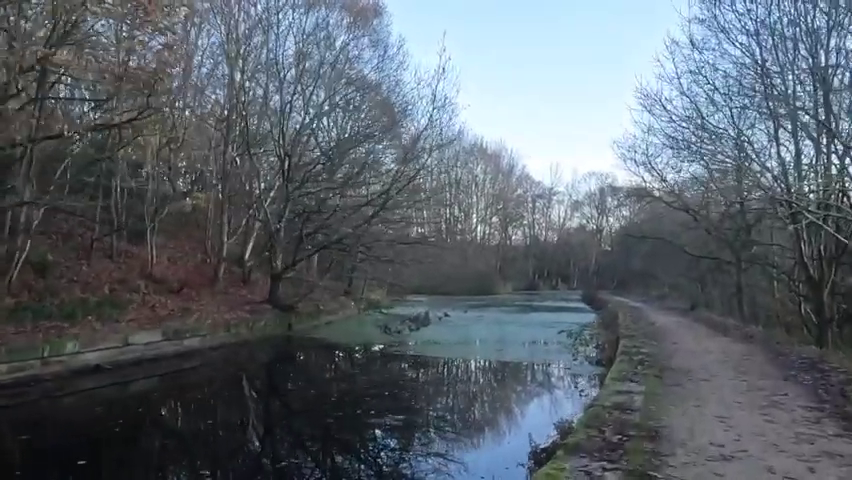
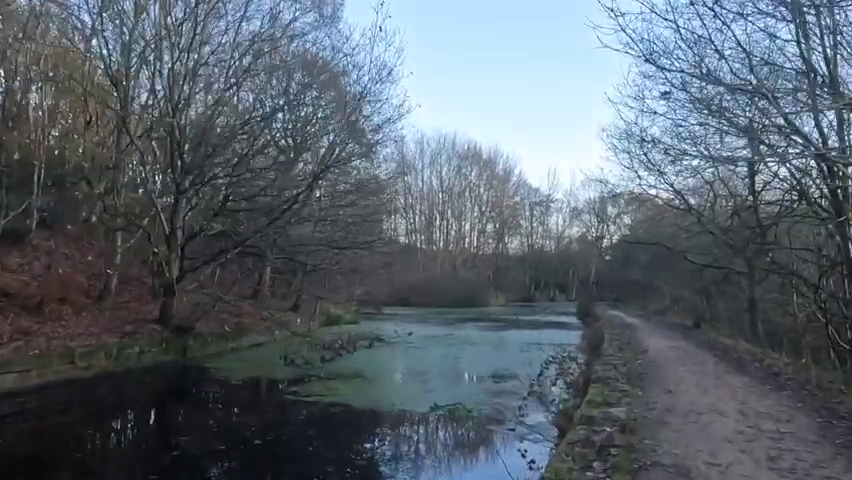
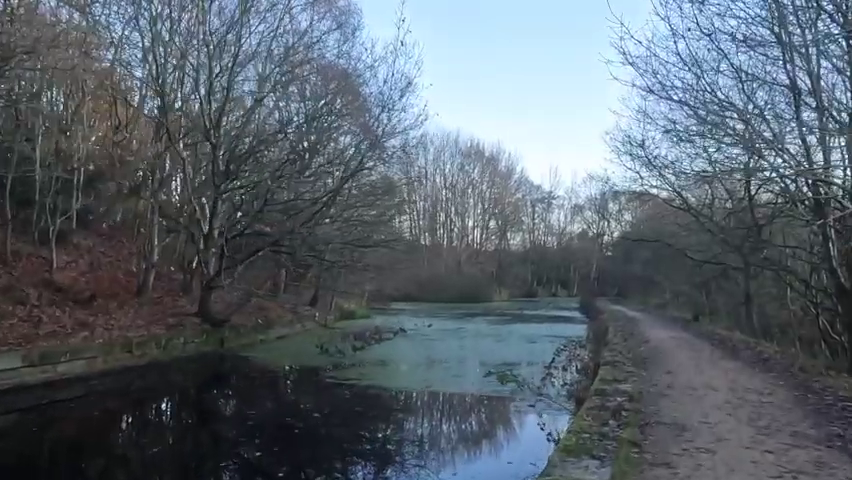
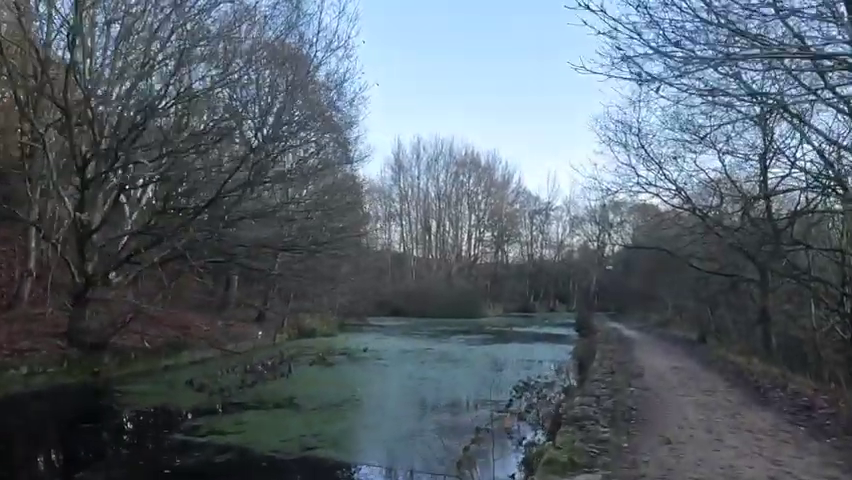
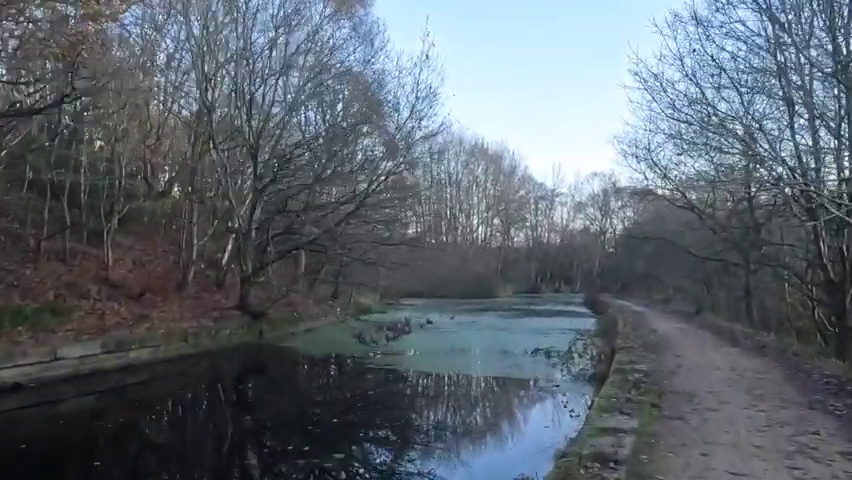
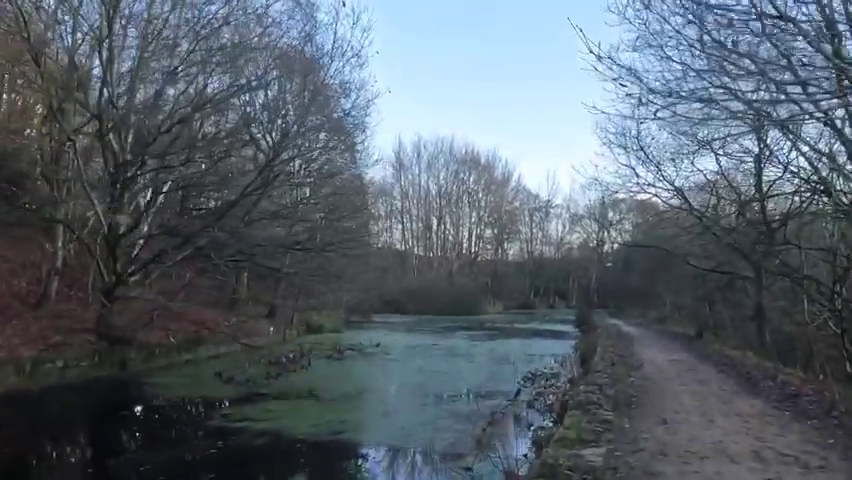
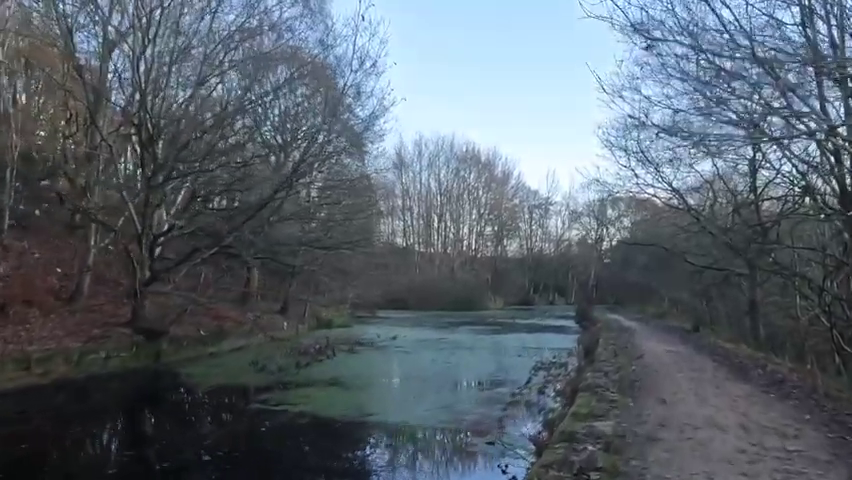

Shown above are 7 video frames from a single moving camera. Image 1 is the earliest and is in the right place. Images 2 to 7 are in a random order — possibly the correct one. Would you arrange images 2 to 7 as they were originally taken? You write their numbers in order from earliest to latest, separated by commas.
5, 3, 2, 7, 6, 4
